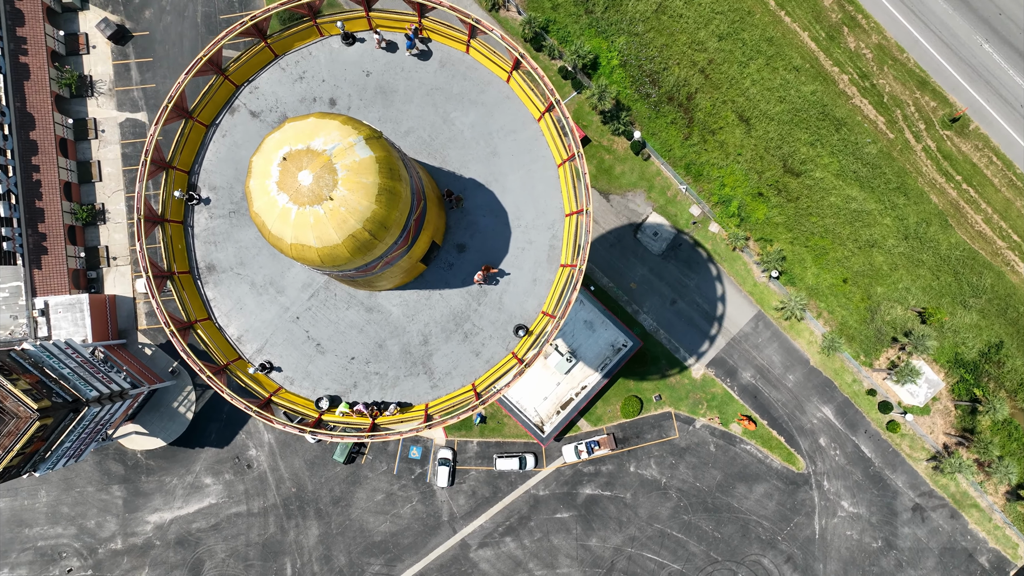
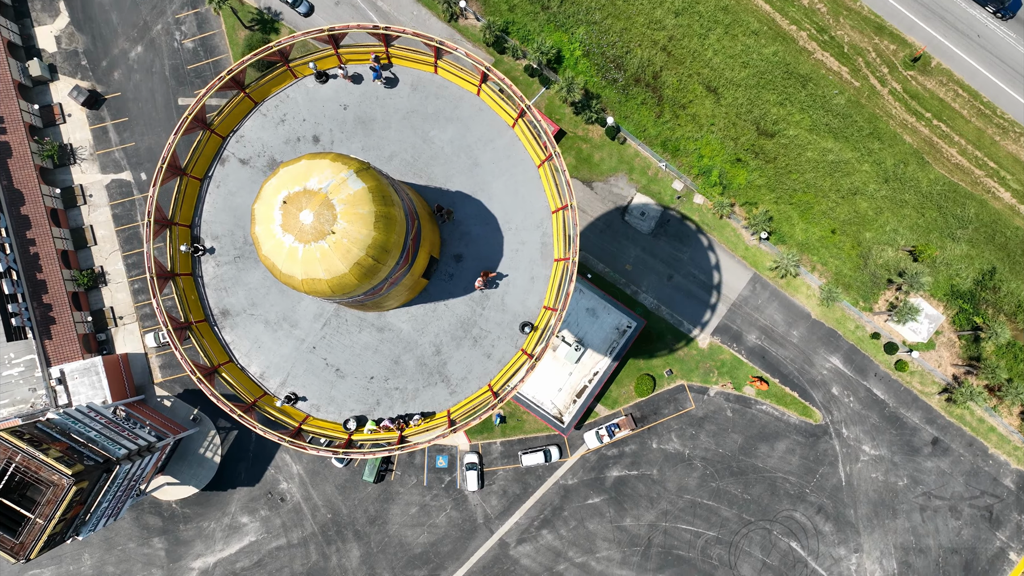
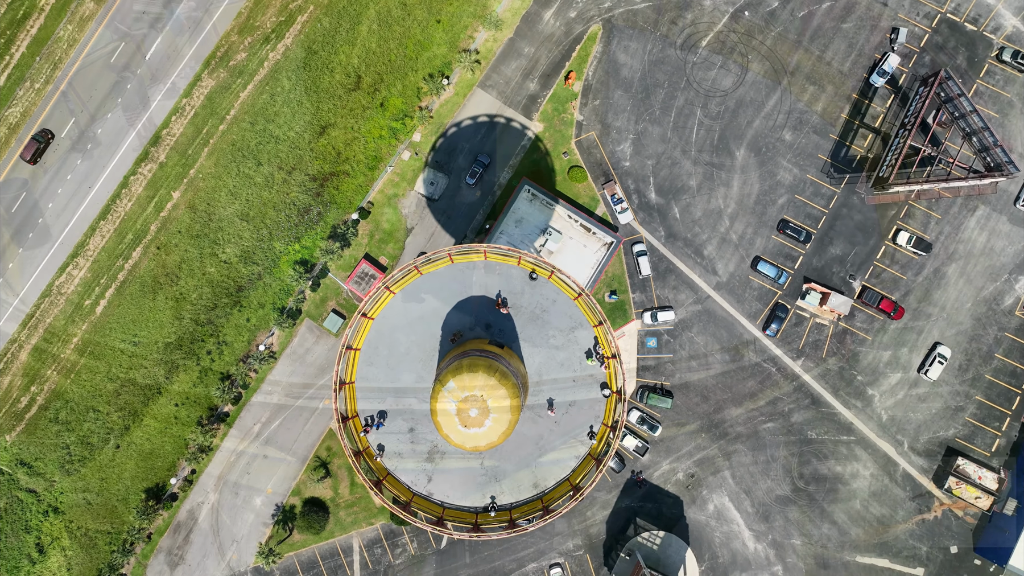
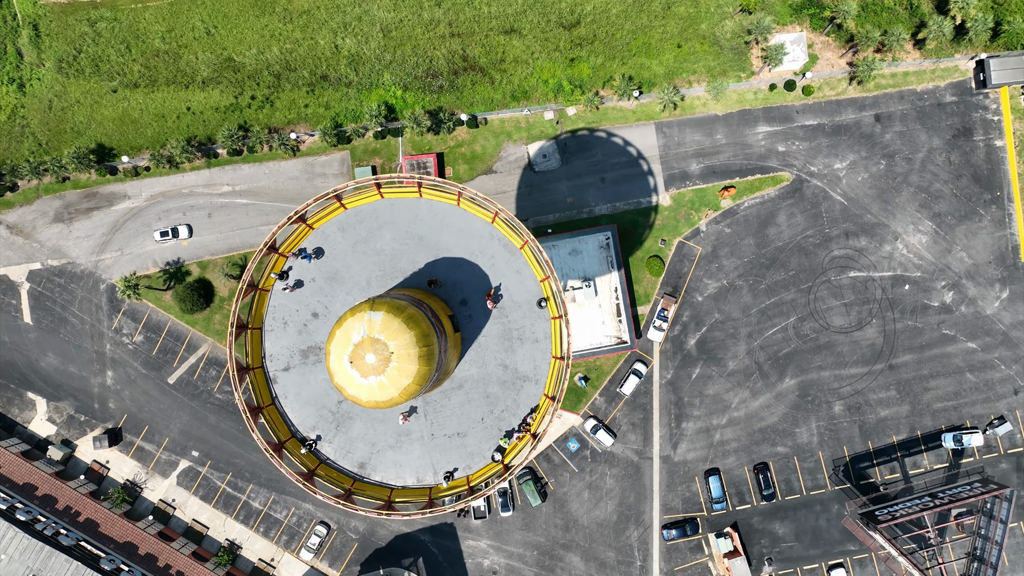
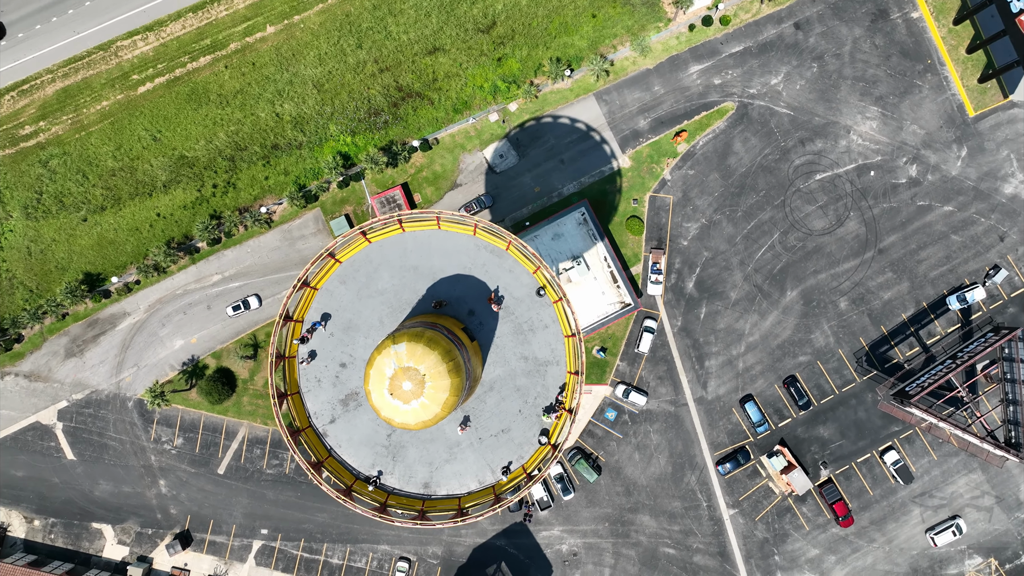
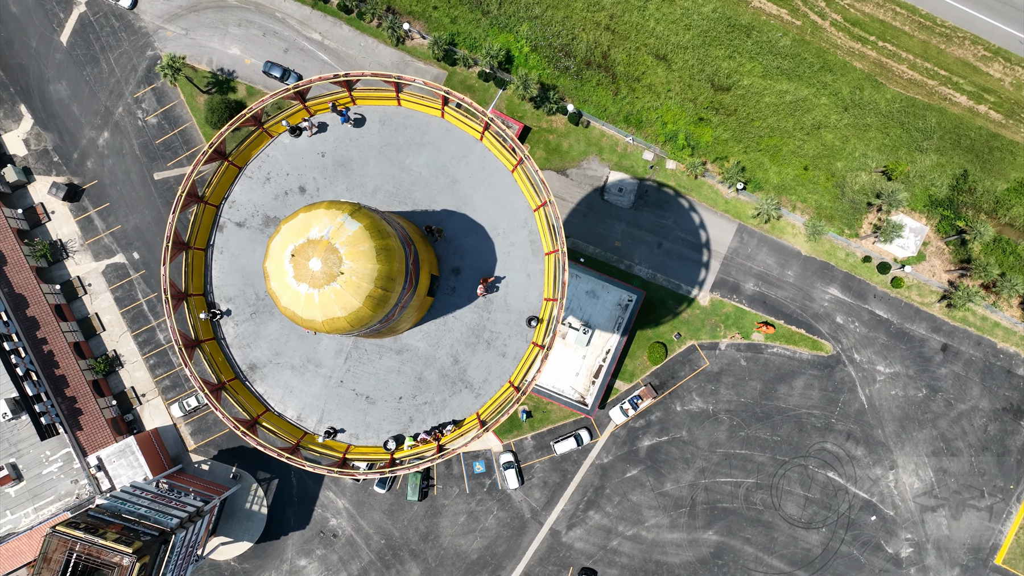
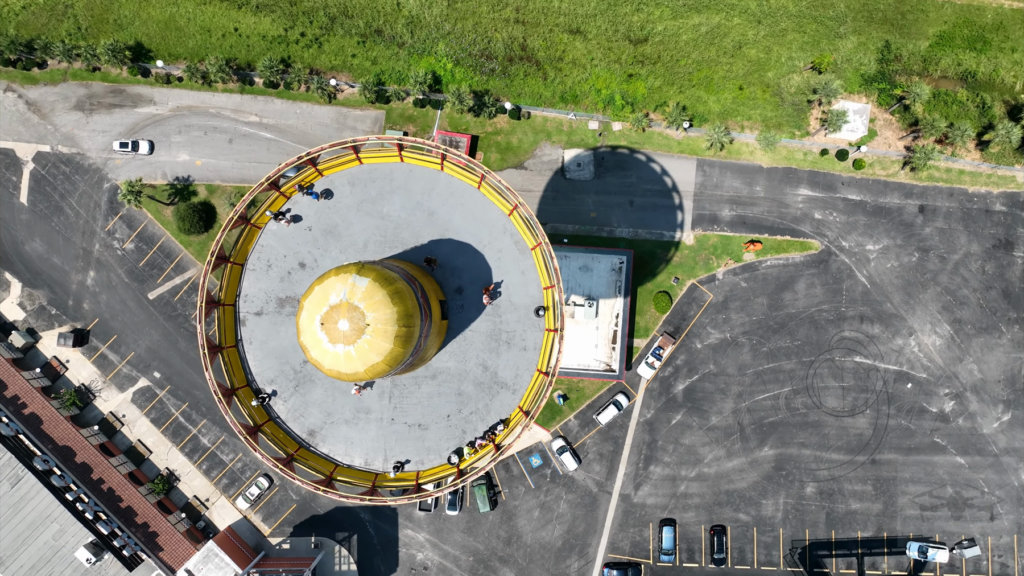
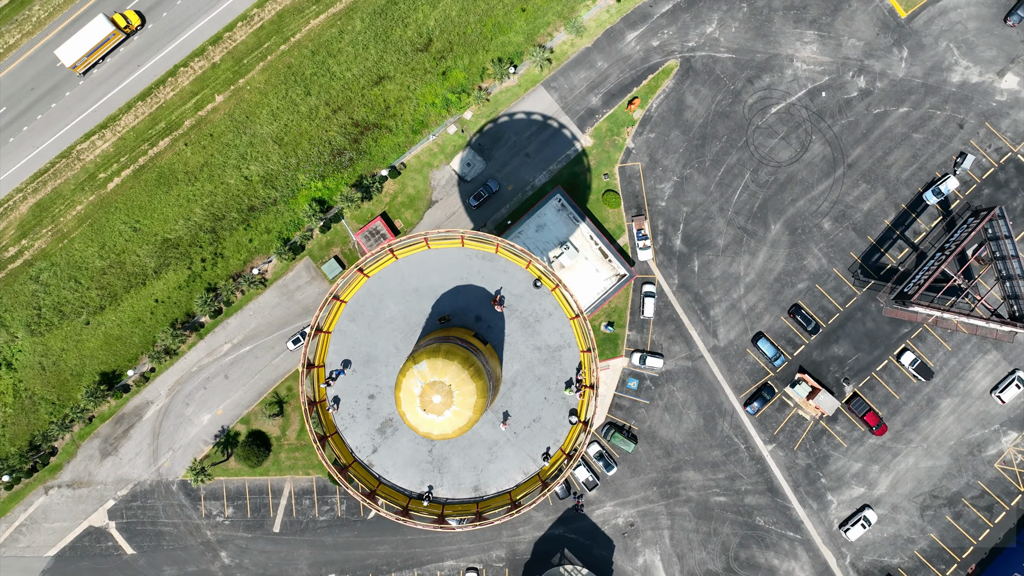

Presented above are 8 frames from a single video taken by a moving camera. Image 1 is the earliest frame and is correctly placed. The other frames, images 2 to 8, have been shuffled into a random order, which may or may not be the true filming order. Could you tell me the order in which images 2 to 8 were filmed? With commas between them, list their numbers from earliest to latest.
2, 6, 7, 4, 5, 8, 3
